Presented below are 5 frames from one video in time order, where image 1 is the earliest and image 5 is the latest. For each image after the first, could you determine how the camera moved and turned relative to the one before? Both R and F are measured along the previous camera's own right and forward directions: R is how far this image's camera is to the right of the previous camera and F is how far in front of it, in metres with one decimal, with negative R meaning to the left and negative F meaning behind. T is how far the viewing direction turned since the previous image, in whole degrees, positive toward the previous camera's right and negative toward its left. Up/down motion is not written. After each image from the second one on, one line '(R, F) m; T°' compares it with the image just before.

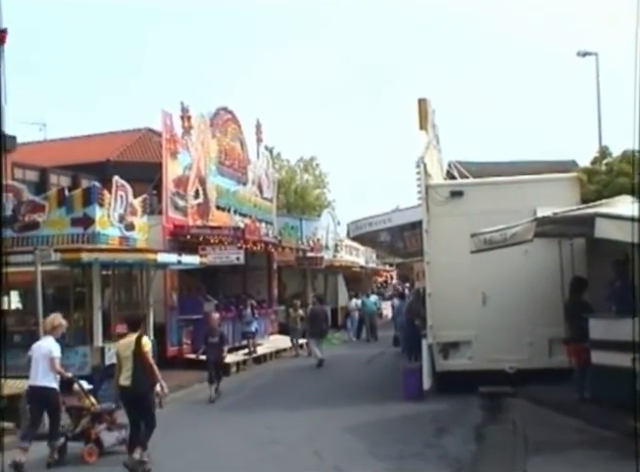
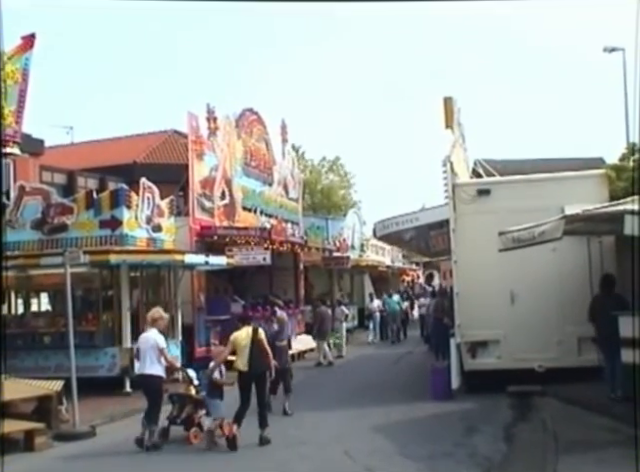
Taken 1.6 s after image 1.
(0.0, 0.0) m; -2°
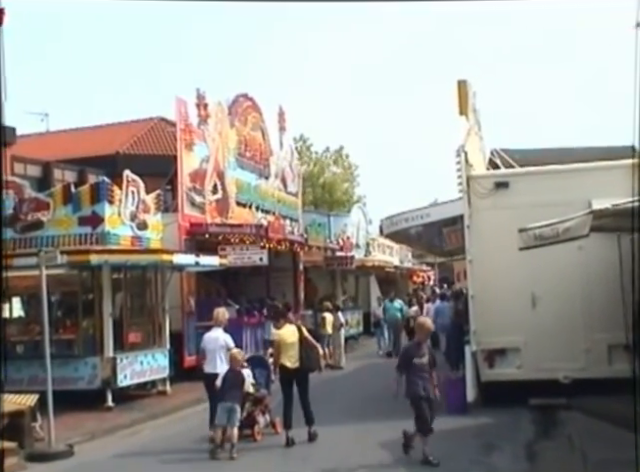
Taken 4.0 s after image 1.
(0.0, +1.3) m; 0°
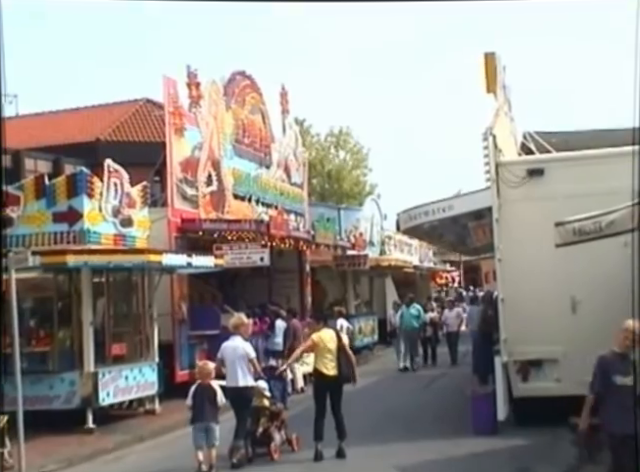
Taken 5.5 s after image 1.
(0.0, +1.6) m; -1°
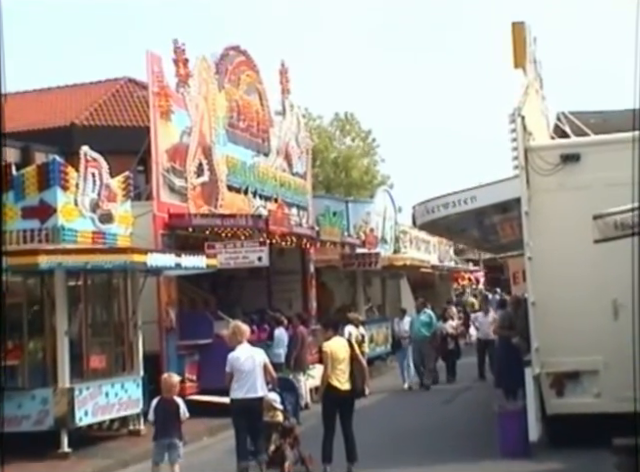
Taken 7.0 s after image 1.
(0.0, +1.4) m; 0°
